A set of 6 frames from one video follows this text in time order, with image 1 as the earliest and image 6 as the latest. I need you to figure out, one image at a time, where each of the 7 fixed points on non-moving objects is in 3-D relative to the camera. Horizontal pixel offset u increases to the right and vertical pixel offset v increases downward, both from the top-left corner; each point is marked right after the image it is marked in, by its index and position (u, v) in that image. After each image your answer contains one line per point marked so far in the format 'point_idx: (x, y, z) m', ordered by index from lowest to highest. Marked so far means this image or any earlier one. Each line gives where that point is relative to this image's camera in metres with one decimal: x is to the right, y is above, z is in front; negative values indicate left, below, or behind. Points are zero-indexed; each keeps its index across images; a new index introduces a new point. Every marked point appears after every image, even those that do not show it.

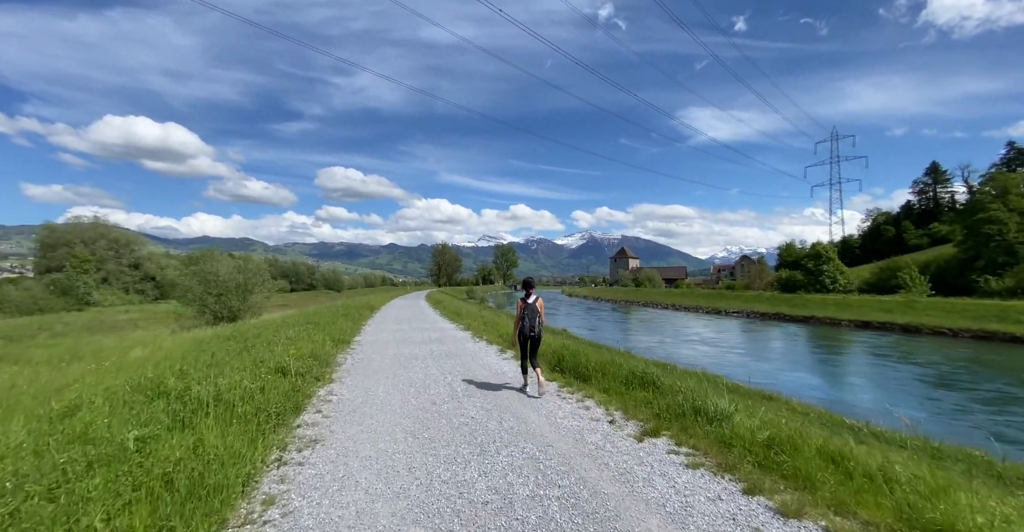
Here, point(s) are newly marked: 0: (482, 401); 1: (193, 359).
0: (-0.5, -2.2, +7.4) m
1: (-7.8, -2.3, +10.9) m
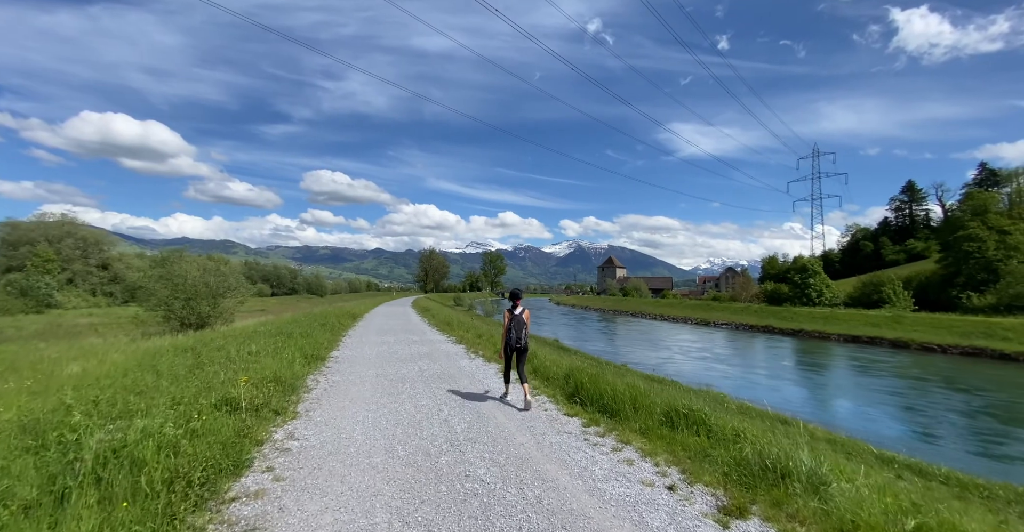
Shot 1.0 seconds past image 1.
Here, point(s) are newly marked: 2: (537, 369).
0: (-0.3, -2.3, +5.7) m
1: (-7.6, -2.3, +9.0) m
2: (+0.6, -2.6, +11.0) m
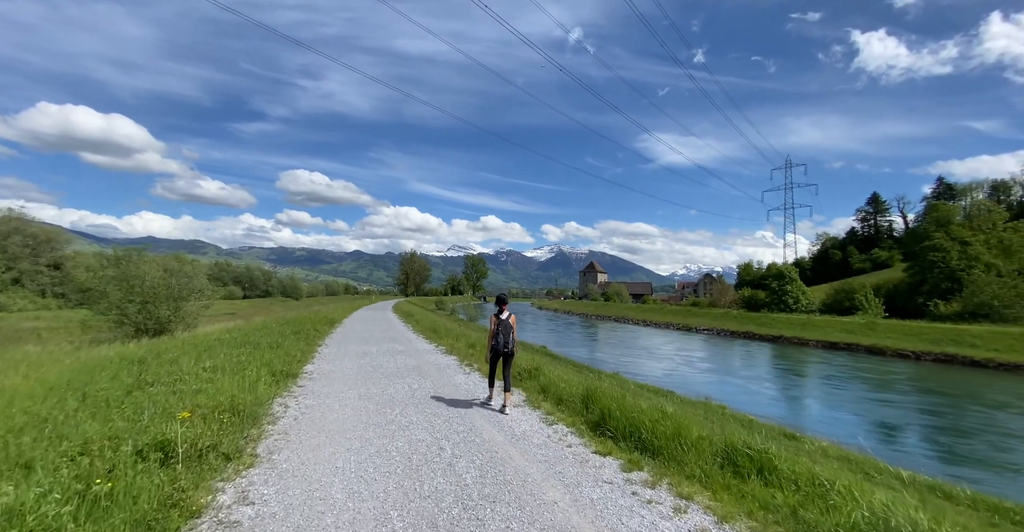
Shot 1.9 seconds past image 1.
0: (+0.1, -2.4, +4.2) m
1: (-7.5, -2.3, +7.2) m
2: (+0.7, -2.6, +9.6) m
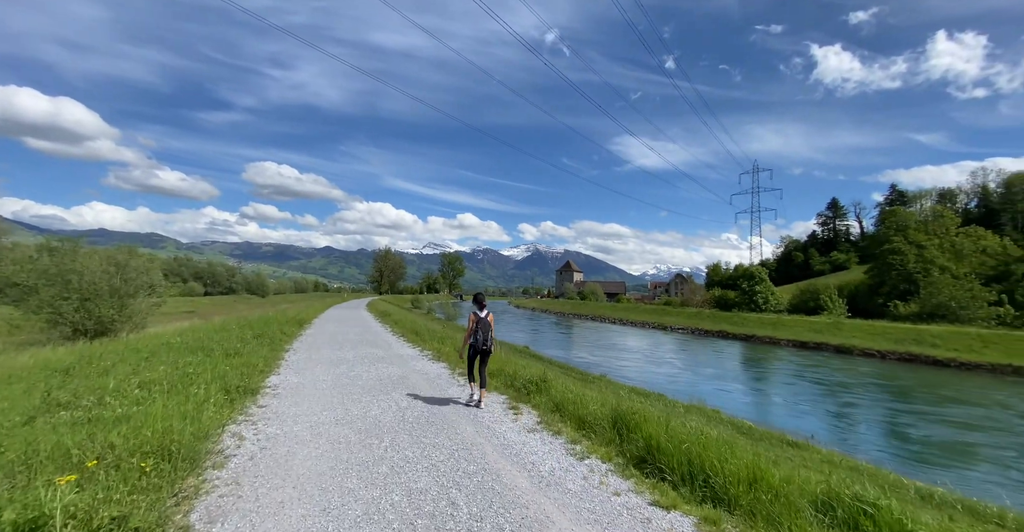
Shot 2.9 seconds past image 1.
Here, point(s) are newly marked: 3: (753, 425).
0: (+0.5, -2.3, +2.7) m
1: (-7.1, -2.1, +5.2) m
2: (+0.9, -2.6, +8.1) m
3: (+9.4, -6.2, +17.9) m
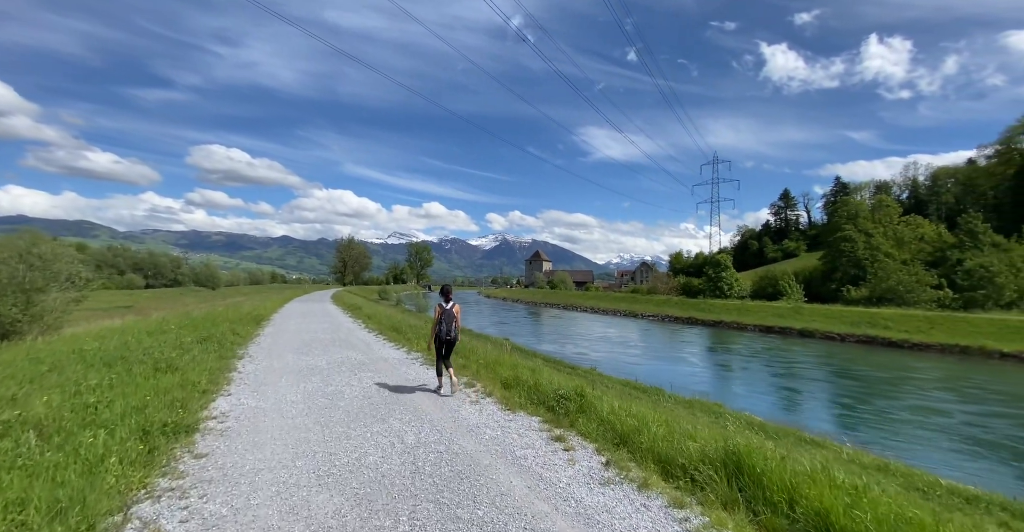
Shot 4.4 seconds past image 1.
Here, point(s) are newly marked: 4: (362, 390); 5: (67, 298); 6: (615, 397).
0: (+1.6, -2.1, +0.6) m
1: (-6.2, -2.0, +2.4) m
2: (+1.5, -2.3, +6.0) m
3: (+9.3, -5.7, +16.5) m
4: (-3.0, -2.5, +9.0) m
5: (-19.2, -1.4, +19.4) m
6: (+2.5, -2.8, +9.9) m
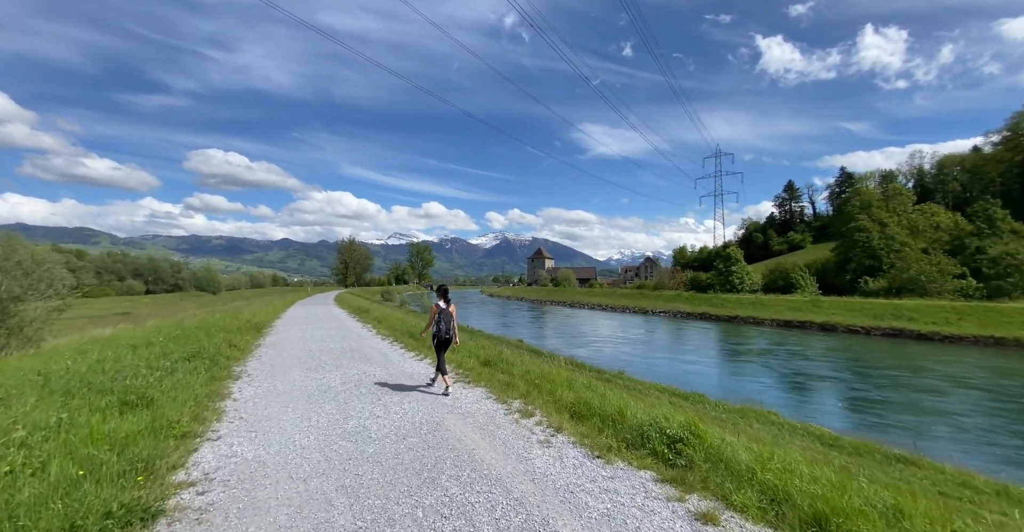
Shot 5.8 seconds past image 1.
0: (+2.7, -2.0, -1.6) m
1: (-5.1, -2.0, +0.4) m
2: (+2.7, -2.1, +3.8) m
3: (+10.6, -5.3, +14.3) m
4: (-1.9, -2.4, +6.9) m
5: (-17.9, -1.7, +17.4) m
6: (+3.7, -2.6, +7.7) m
